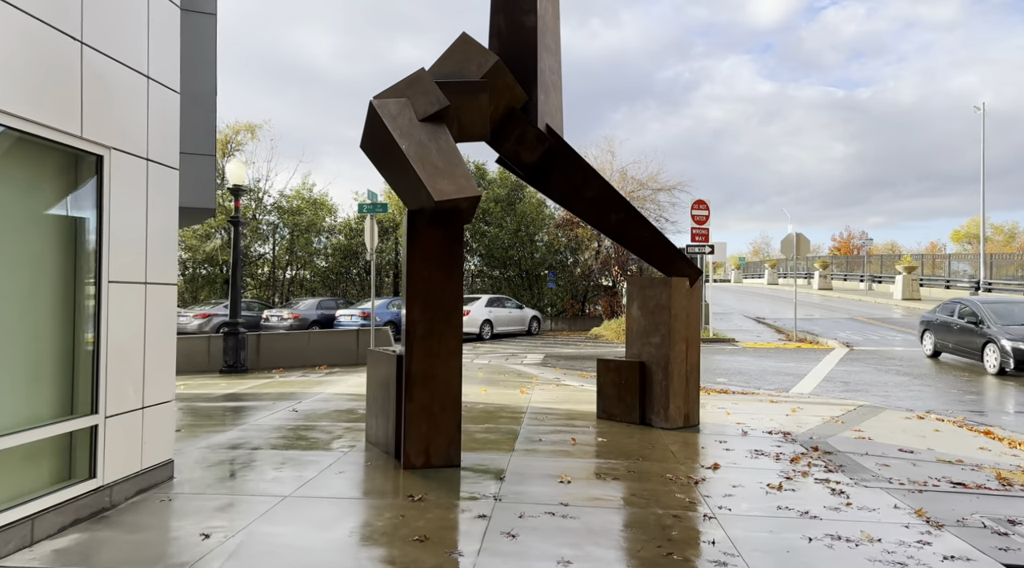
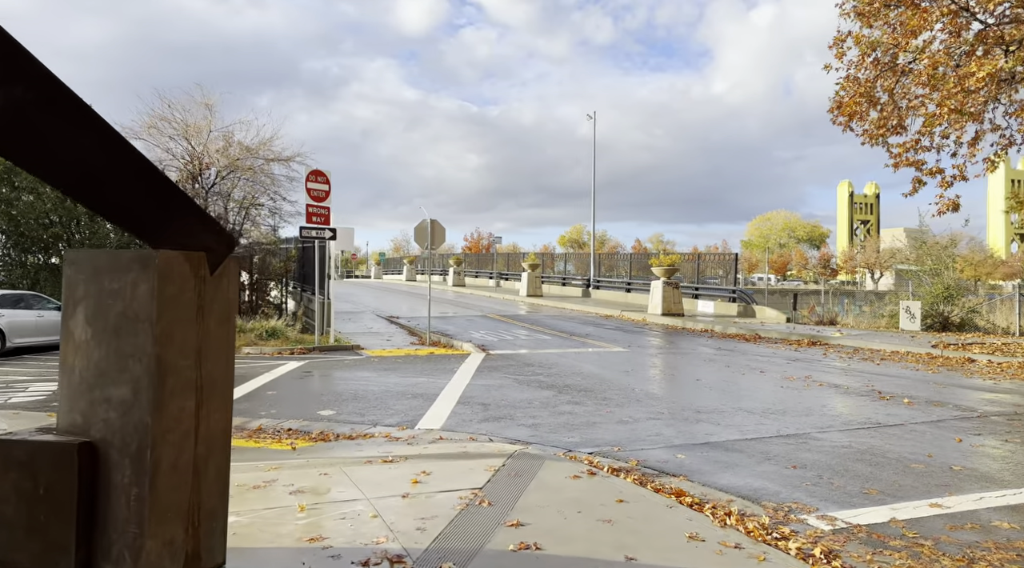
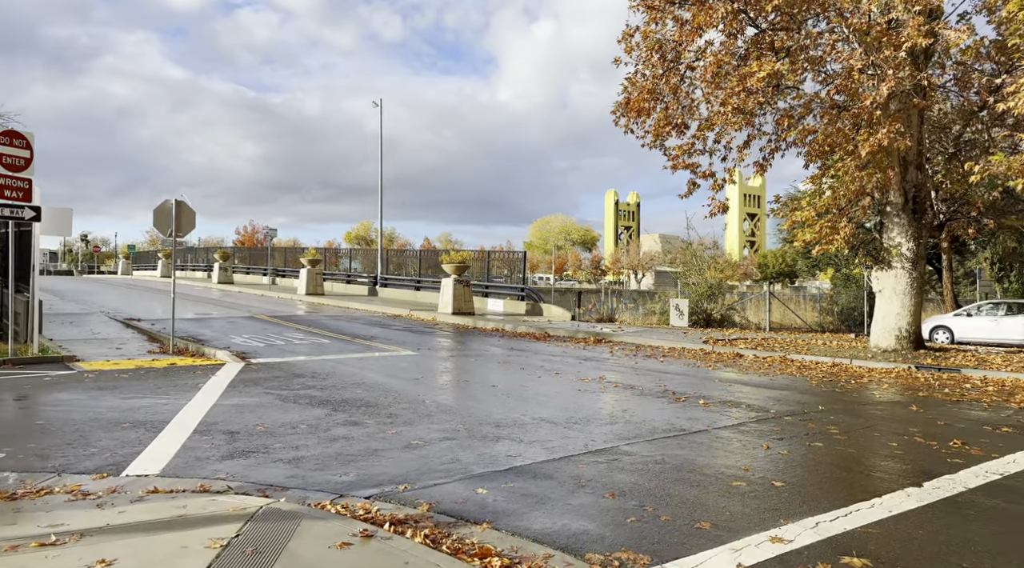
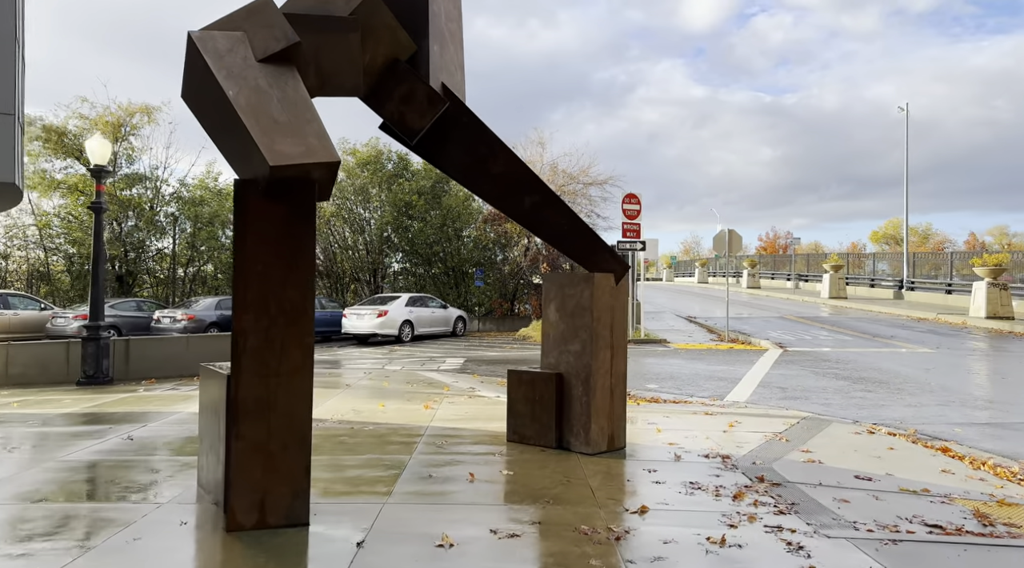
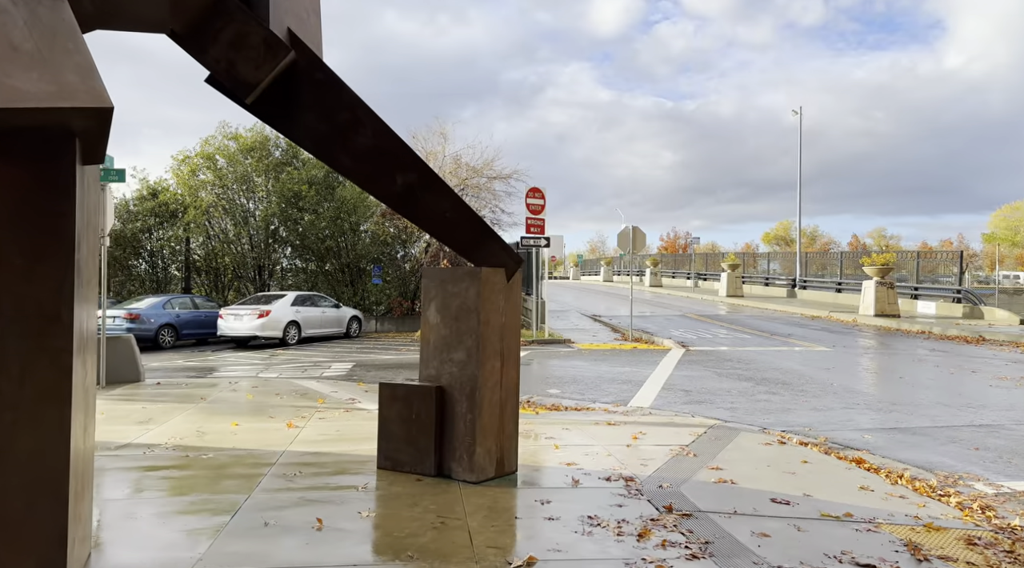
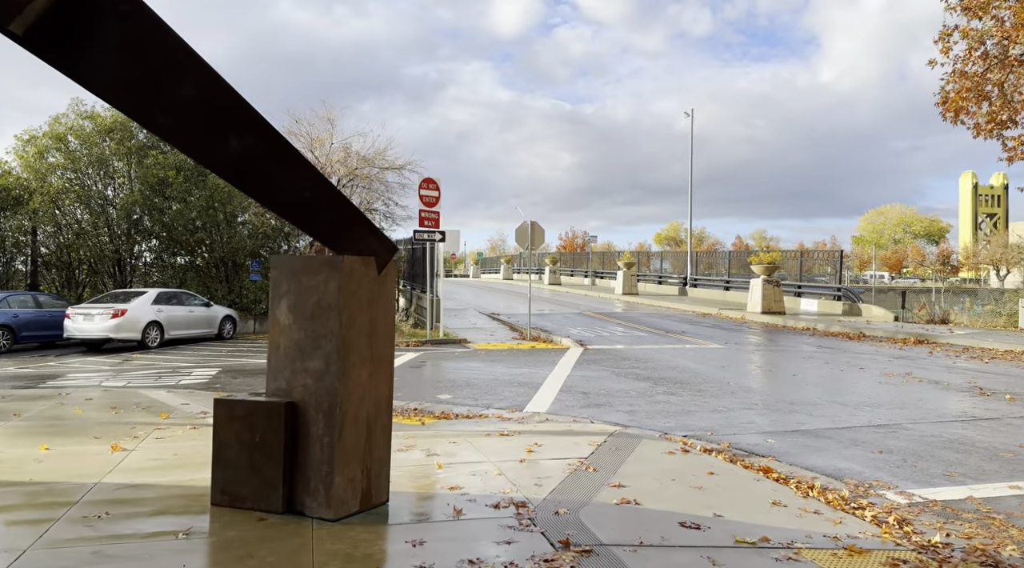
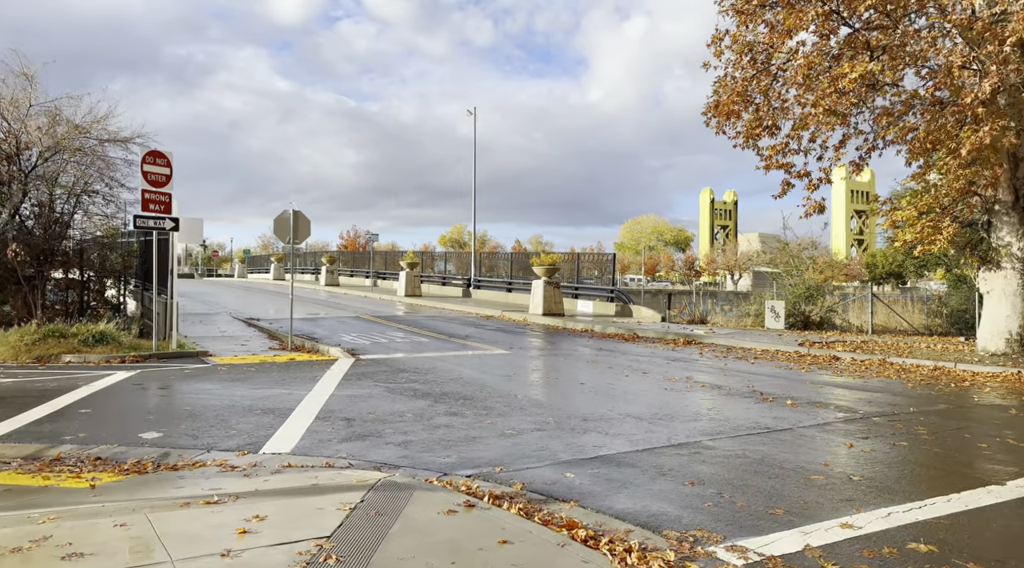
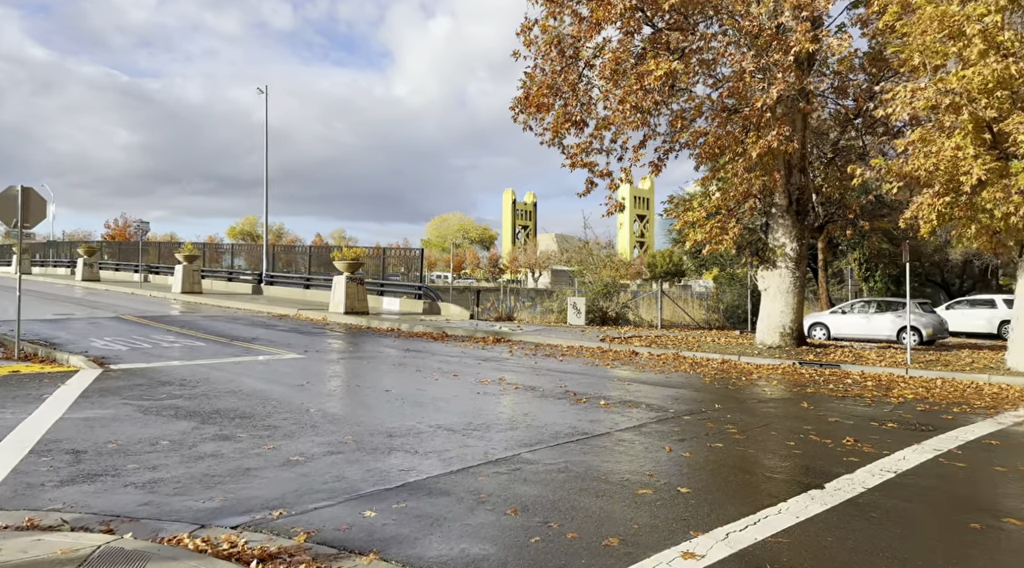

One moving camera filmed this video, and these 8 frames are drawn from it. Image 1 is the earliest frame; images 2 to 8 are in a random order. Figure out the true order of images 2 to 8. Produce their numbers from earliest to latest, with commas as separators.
4, 5, 6, 2, 7, 3, 8
